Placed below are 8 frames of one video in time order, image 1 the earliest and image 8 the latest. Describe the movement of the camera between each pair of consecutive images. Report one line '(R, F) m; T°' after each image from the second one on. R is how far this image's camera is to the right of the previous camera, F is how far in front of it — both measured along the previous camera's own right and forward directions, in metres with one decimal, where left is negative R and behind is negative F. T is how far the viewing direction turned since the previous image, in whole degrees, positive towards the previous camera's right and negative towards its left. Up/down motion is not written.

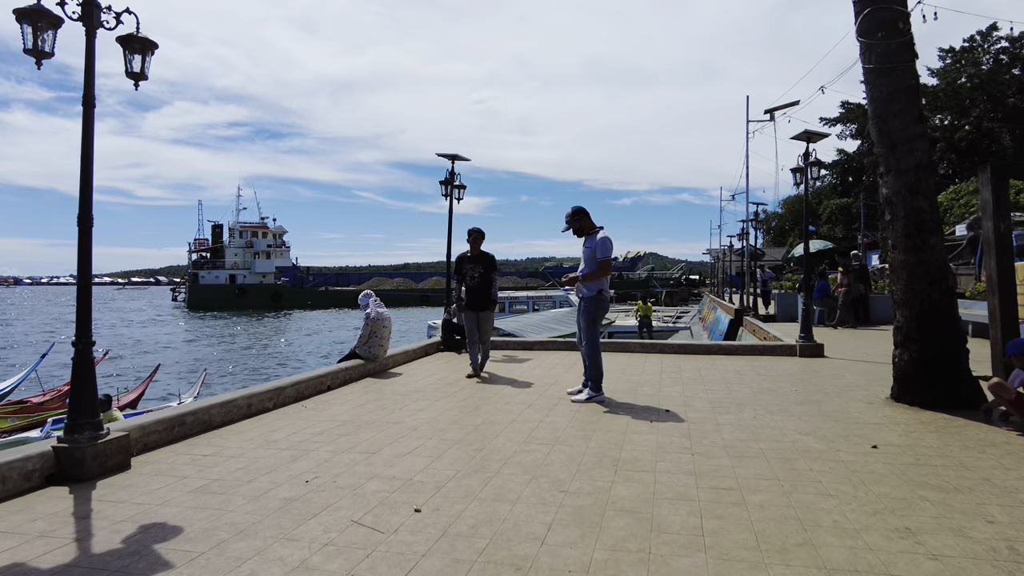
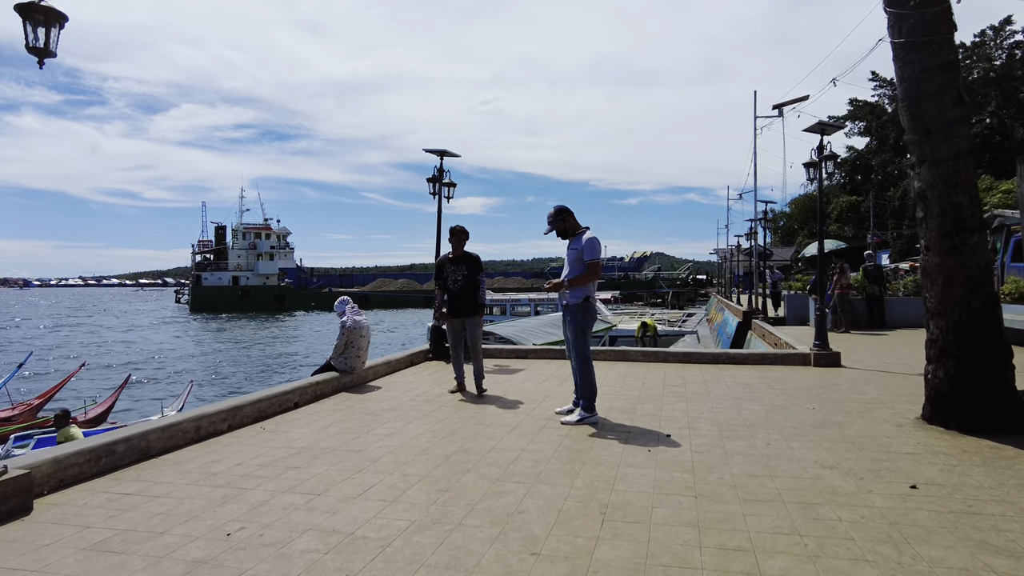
(+0.2, +0.8) m; -1°
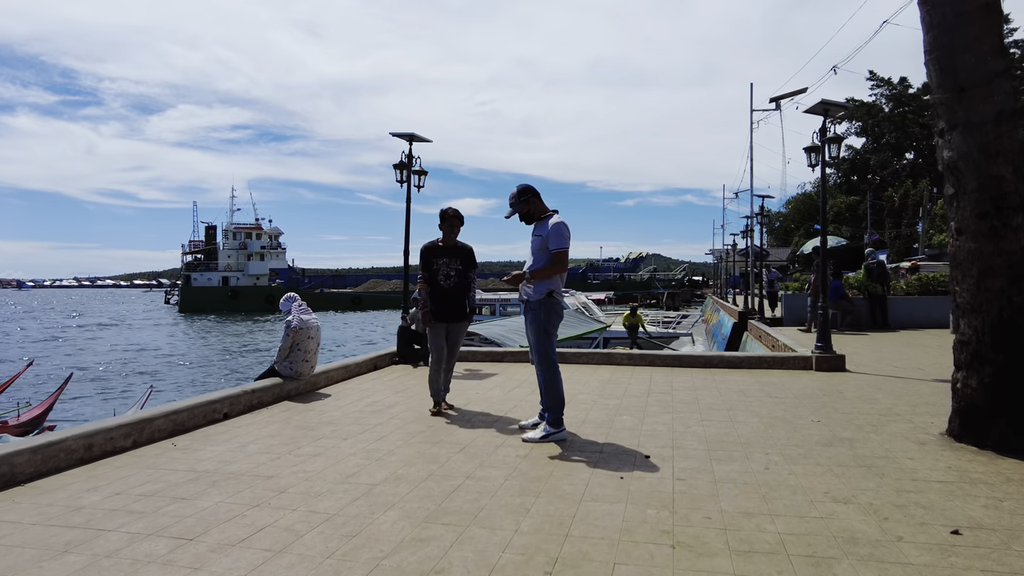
(+0.4, +0.9) m; 0°
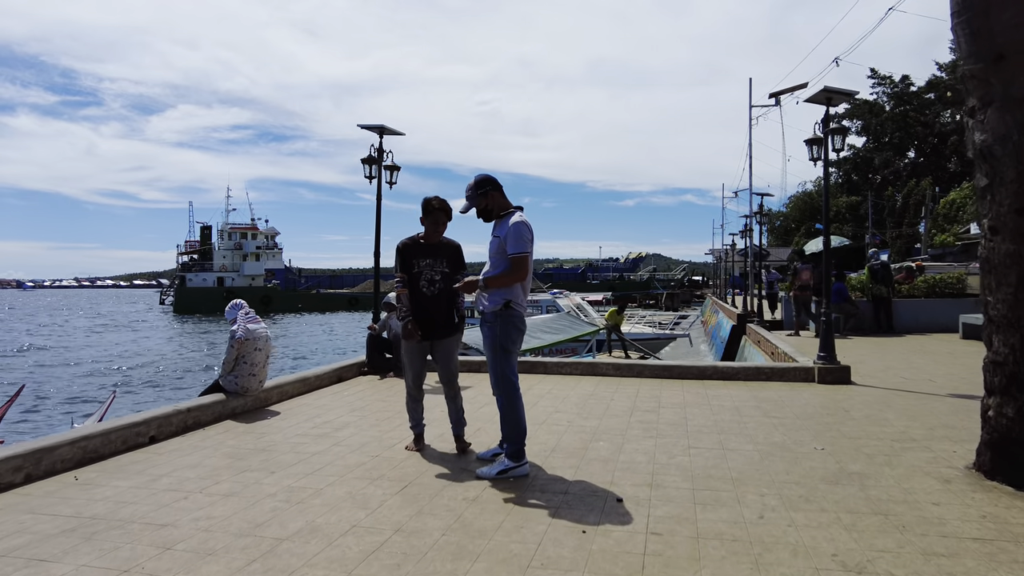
(+0.3, +0.8) m; 0°
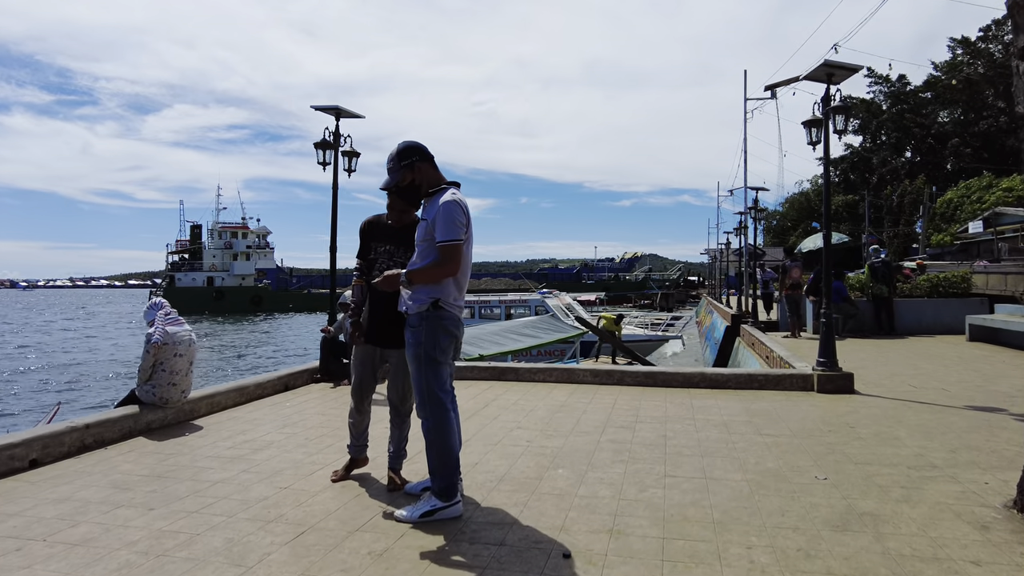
(+0.4, +0.9) m; 0°
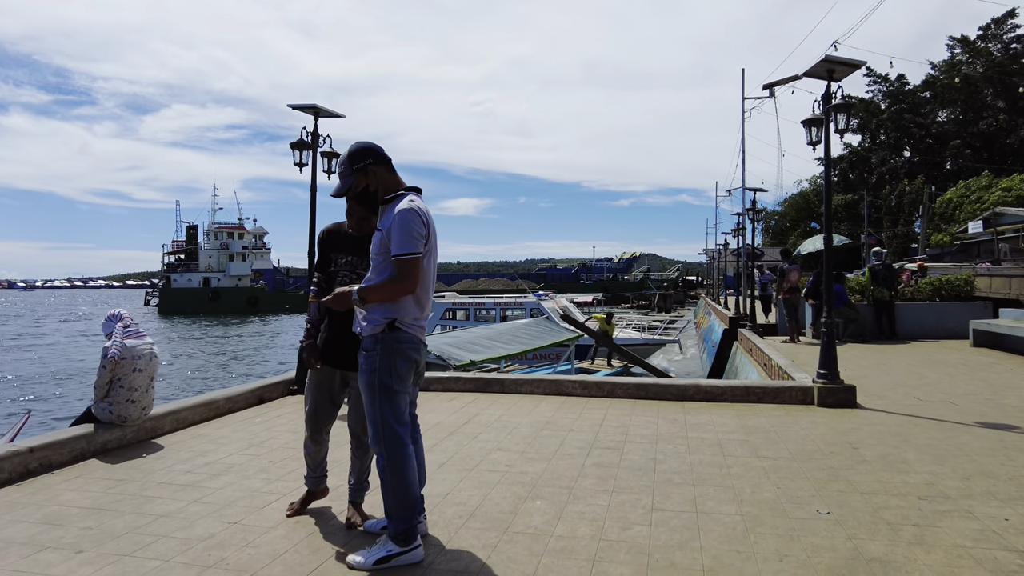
(+0.2, +0.4) m; 0°
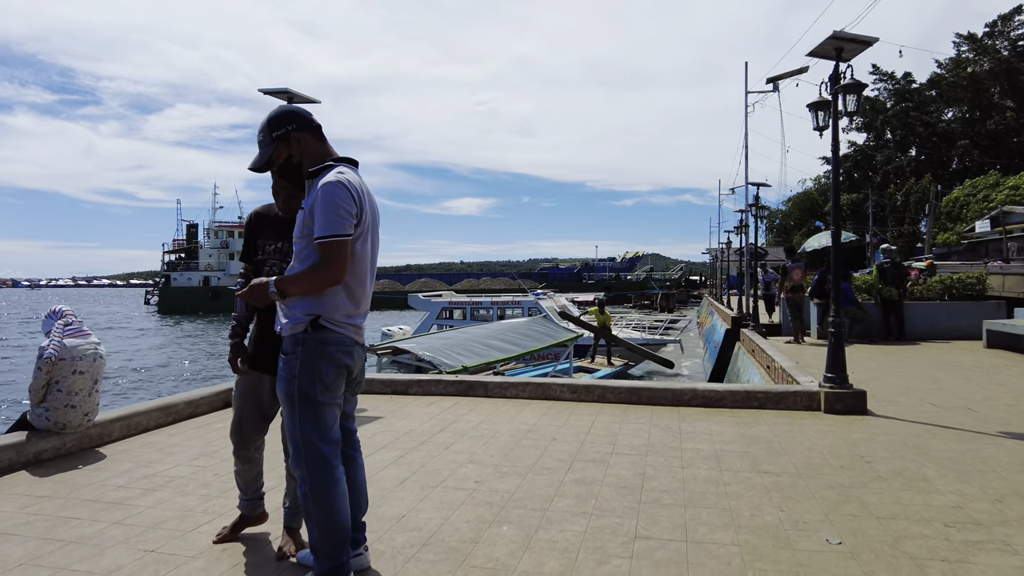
(+0.2, +0.5) m; 0°
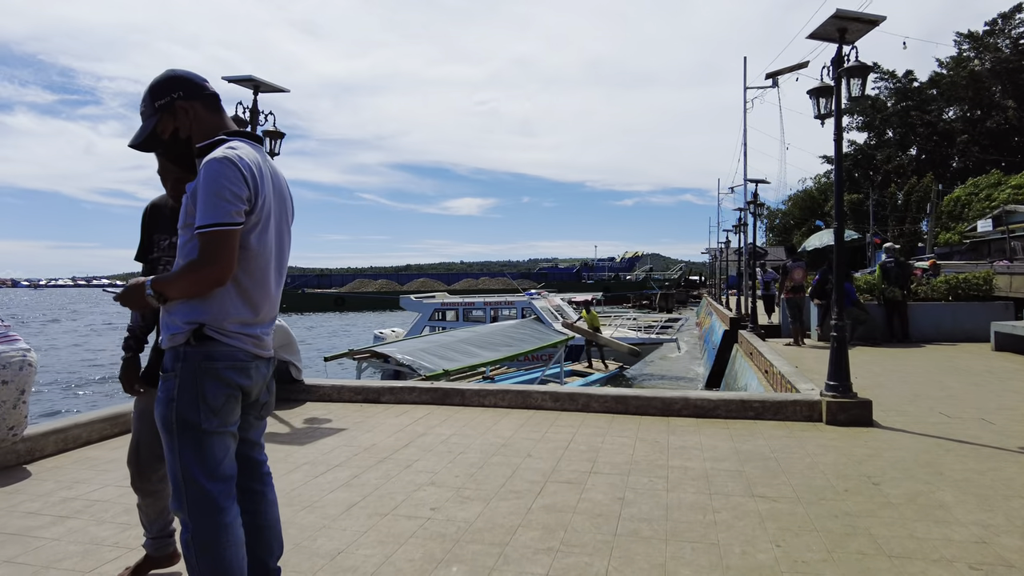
(+0.2, +0.5) m; 0°
